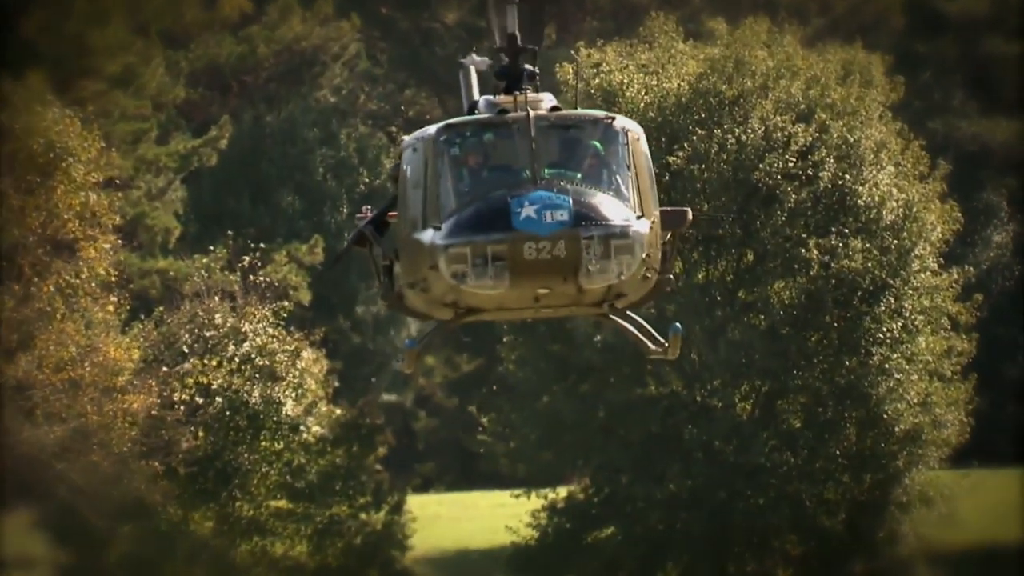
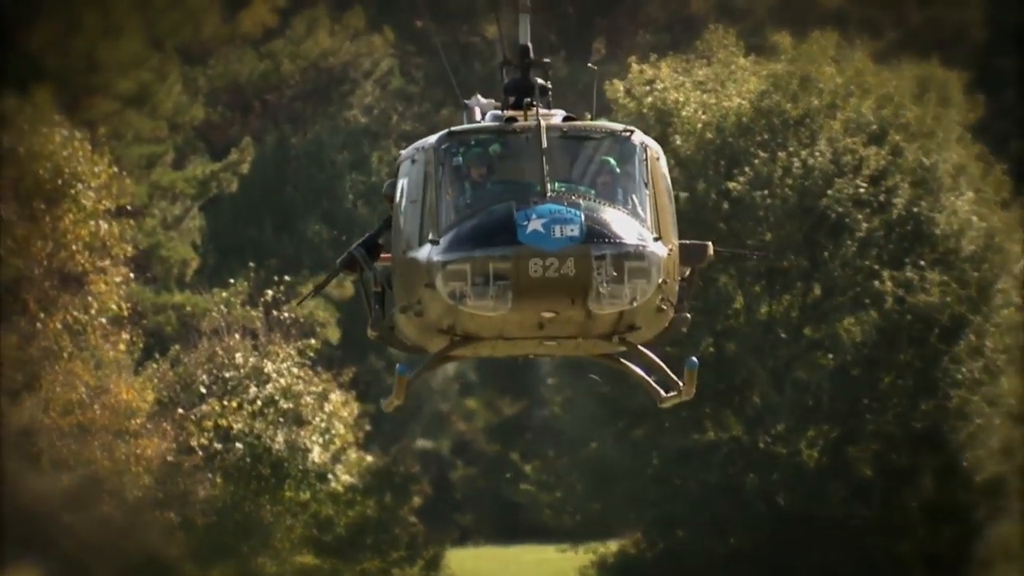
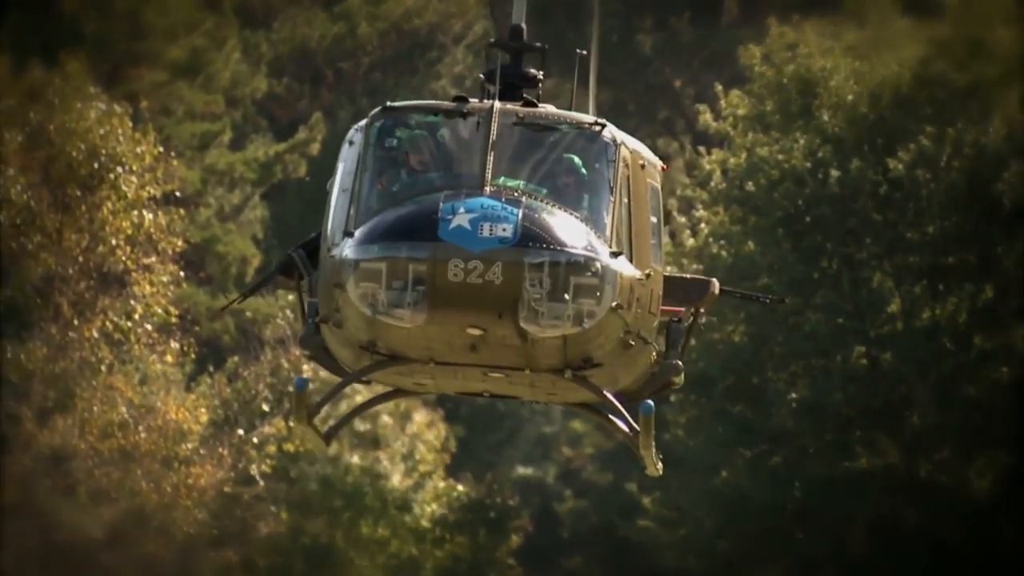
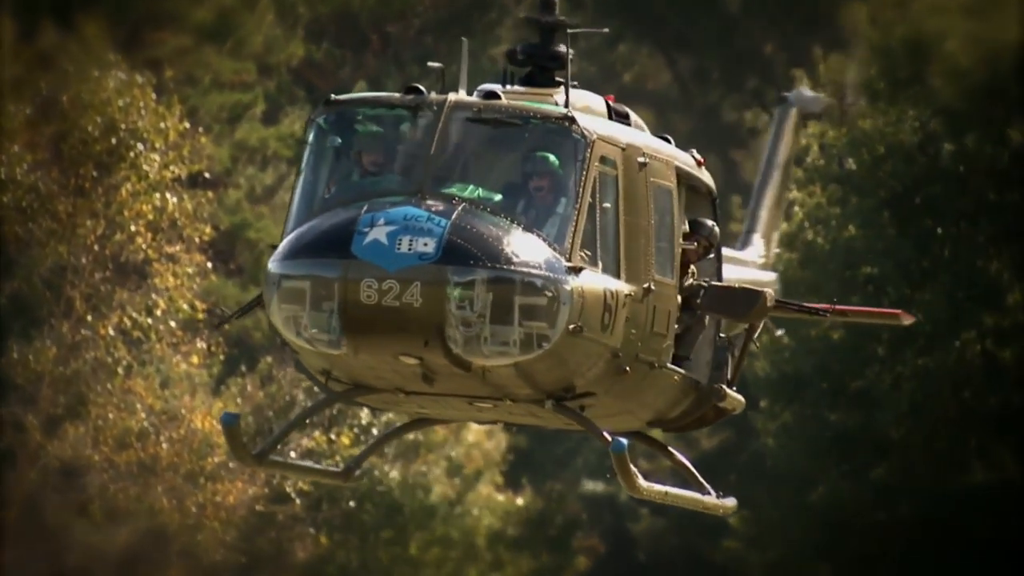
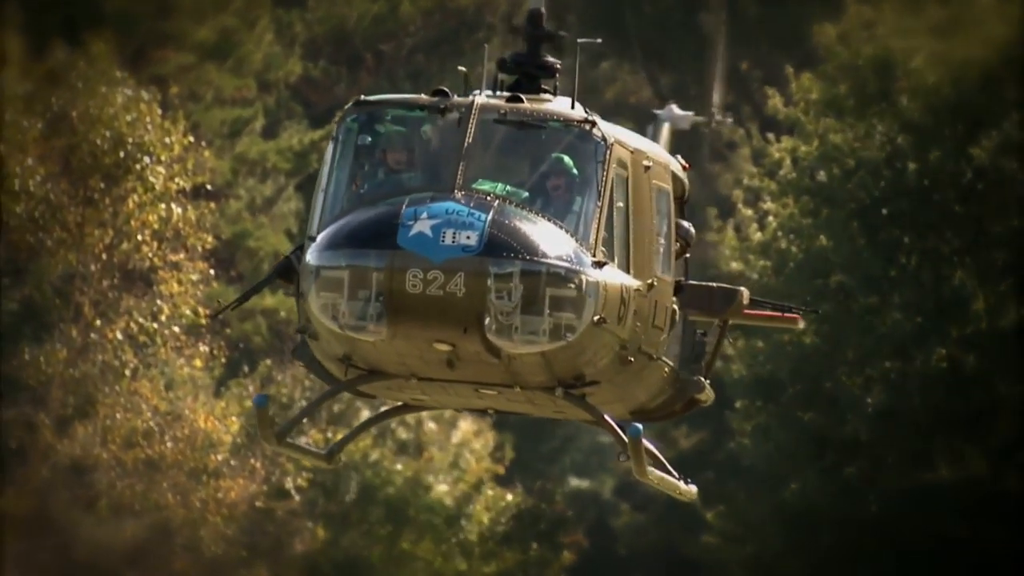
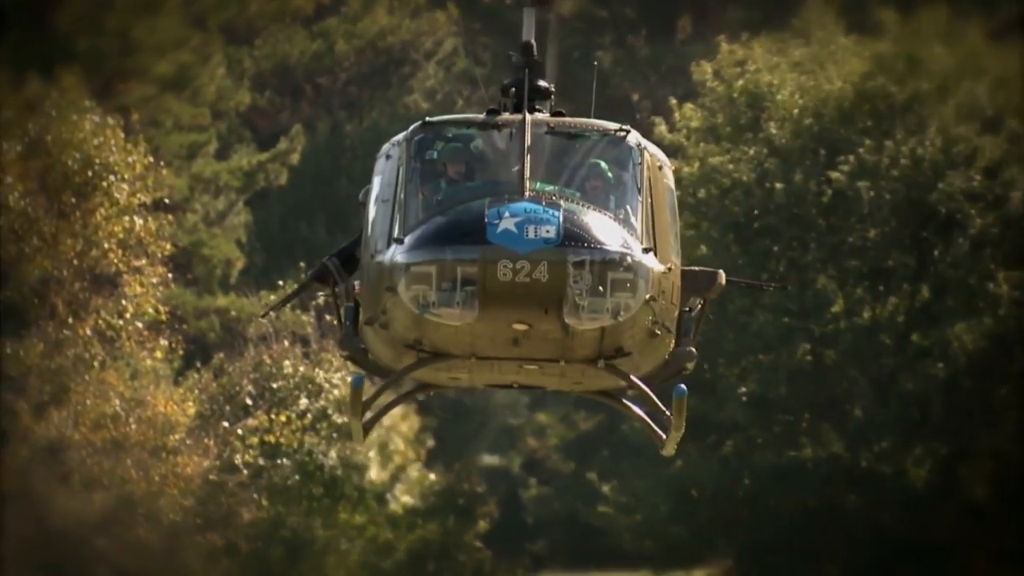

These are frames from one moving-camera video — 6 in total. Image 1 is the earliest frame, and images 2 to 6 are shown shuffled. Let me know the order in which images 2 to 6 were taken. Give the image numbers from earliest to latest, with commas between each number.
2, 6, 3, 5, 4
